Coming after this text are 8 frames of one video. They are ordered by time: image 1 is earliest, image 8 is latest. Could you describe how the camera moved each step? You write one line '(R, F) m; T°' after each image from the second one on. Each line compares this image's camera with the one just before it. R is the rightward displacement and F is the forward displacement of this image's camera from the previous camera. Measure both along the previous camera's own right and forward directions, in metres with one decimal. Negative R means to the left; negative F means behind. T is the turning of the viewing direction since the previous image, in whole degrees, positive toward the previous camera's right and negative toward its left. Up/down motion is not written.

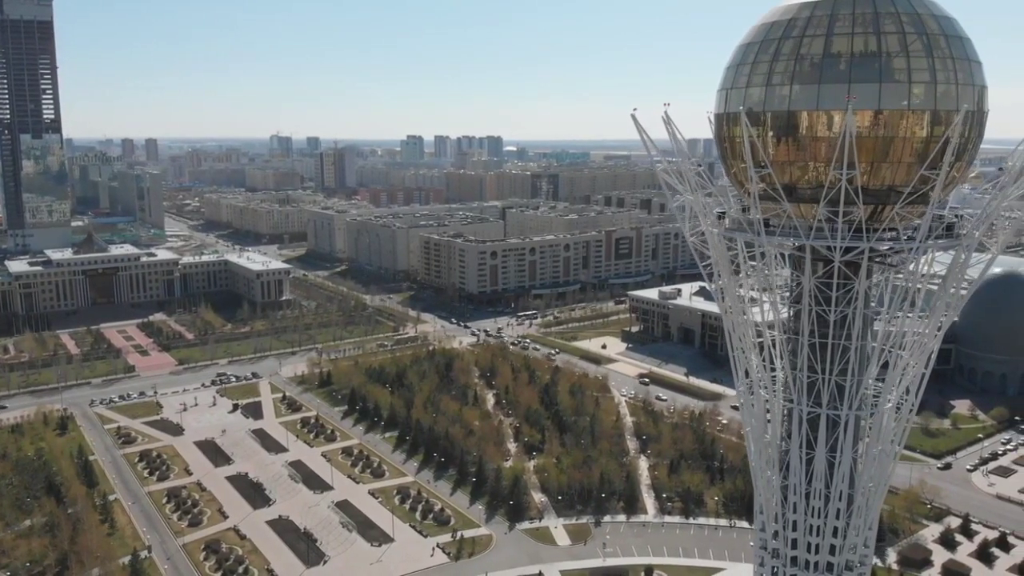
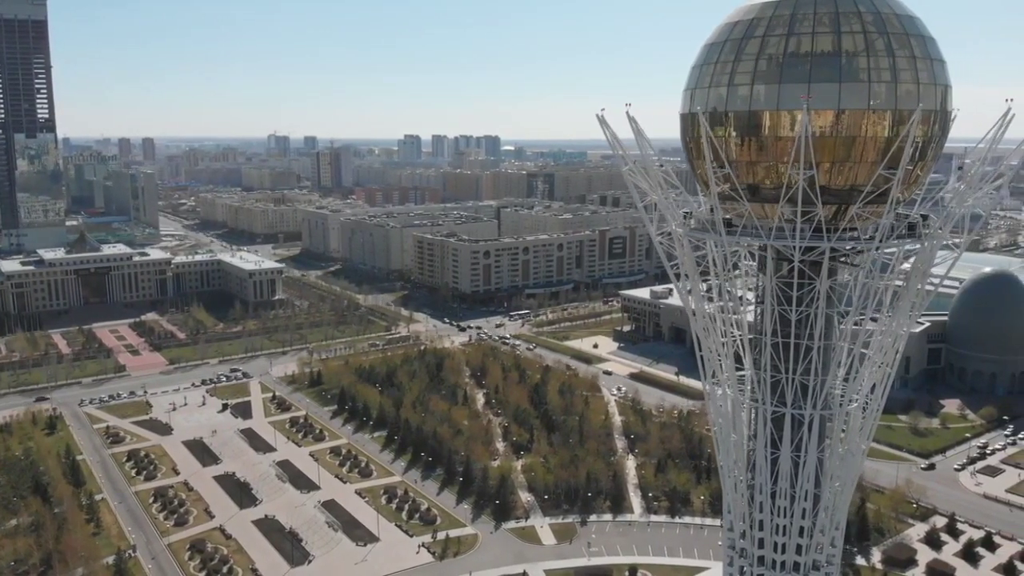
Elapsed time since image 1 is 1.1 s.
(+0.4, 0.0) m; 0°
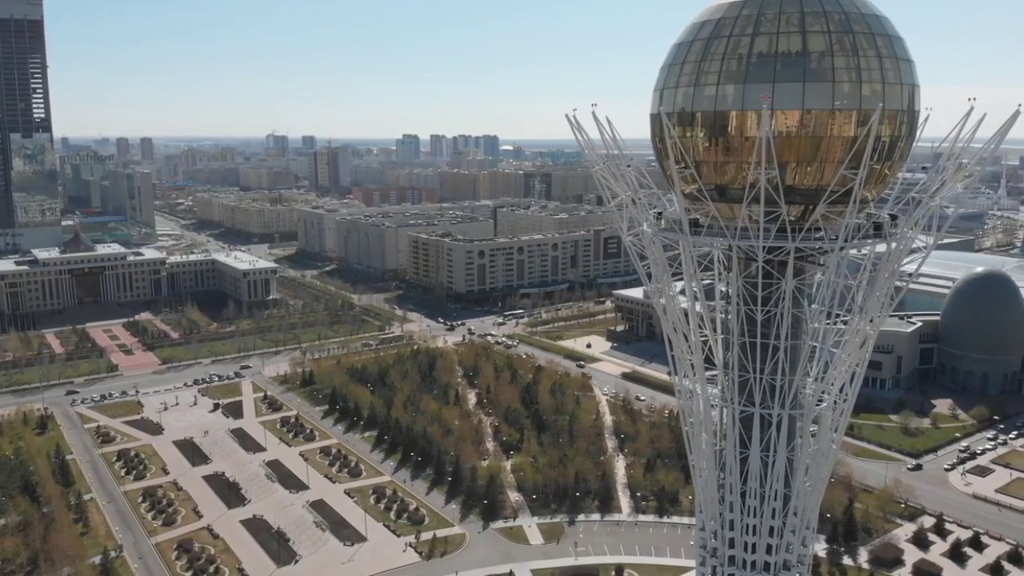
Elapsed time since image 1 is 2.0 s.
(+0.4, 0.0) m; 0°
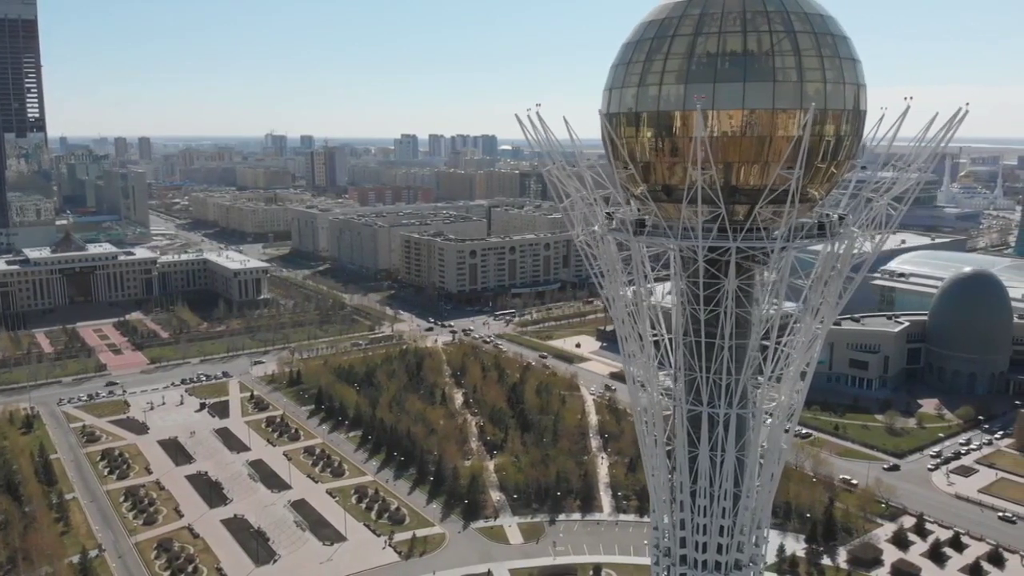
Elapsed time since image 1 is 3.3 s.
(+0.6, 0.0) m; 0°
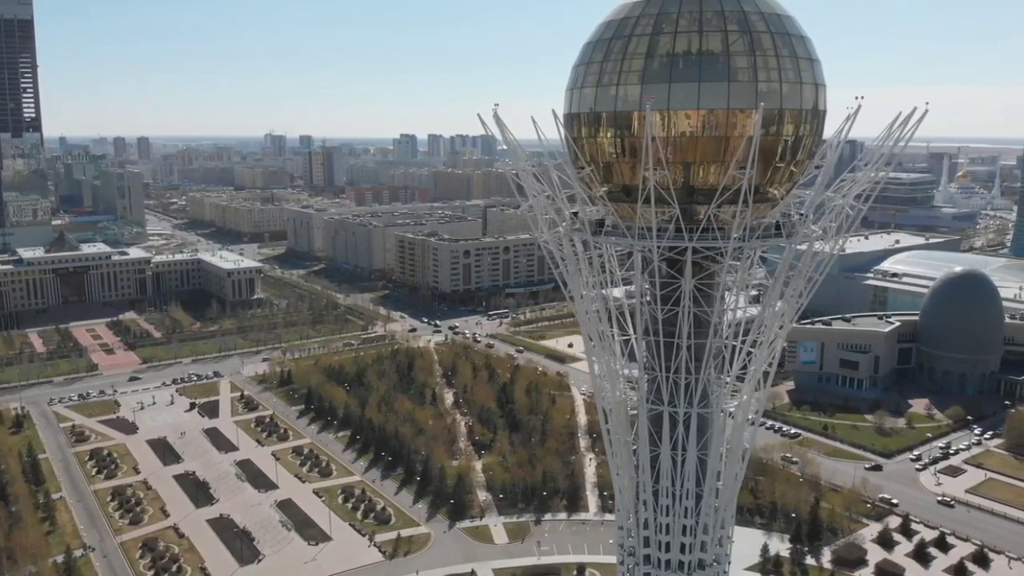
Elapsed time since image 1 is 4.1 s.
(+0.4, 0.0) m; 0°
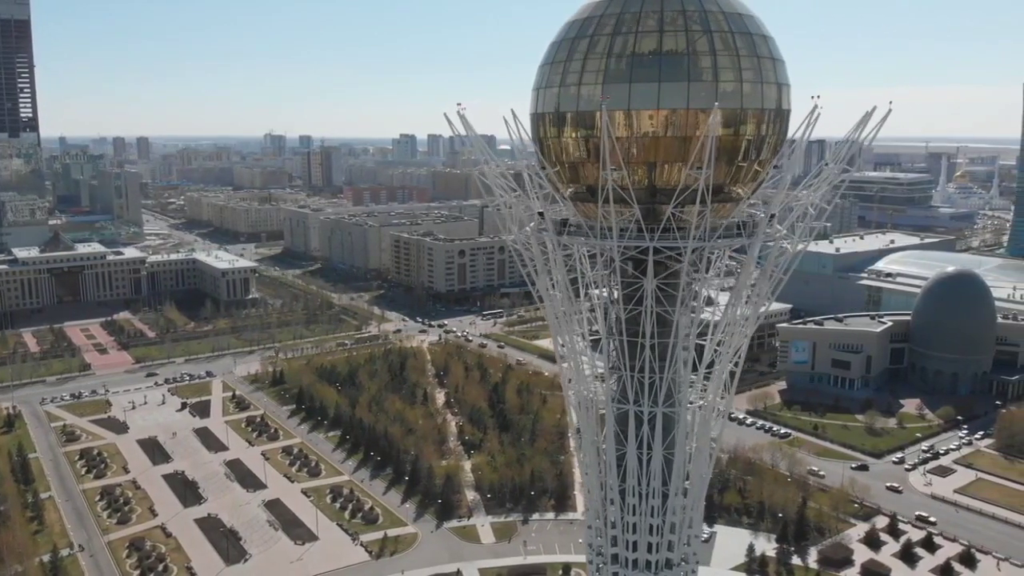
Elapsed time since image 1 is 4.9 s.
(+0.4, 0.0) m; 0°
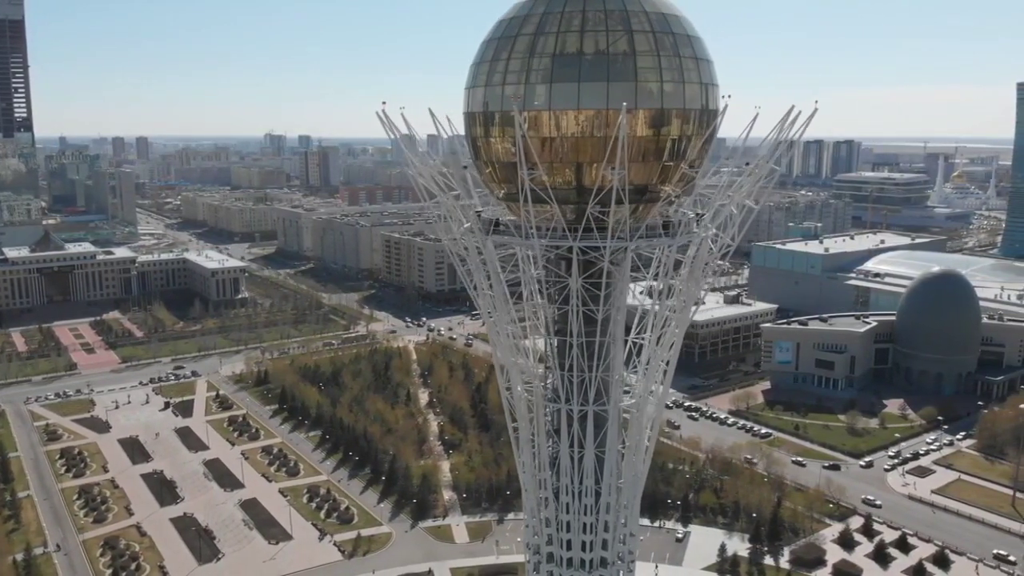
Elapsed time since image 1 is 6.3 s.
(+0.8, 0.0) m; 0°
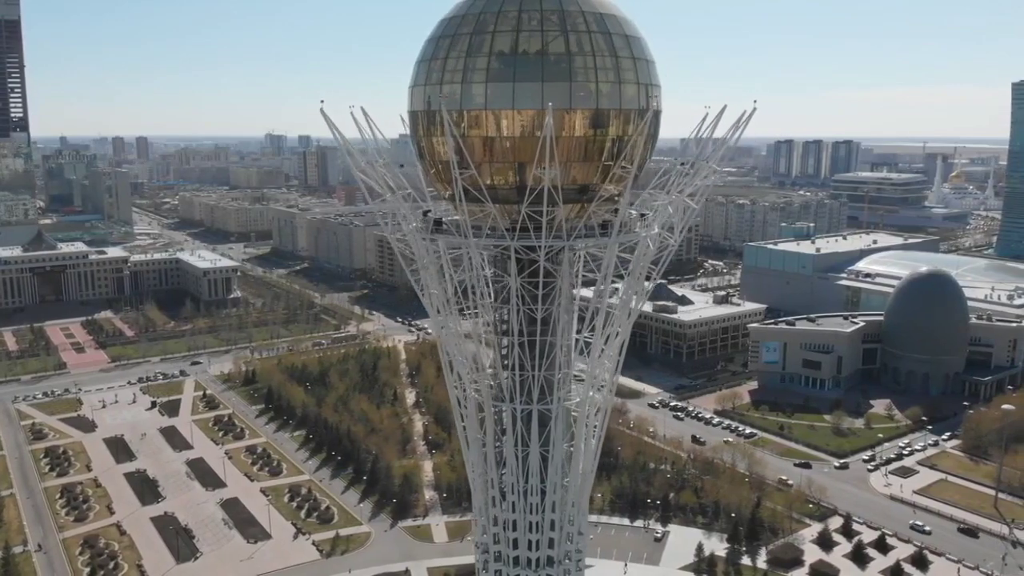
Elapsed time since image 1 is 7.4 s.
(+0.7, 0.0) m; 0°
